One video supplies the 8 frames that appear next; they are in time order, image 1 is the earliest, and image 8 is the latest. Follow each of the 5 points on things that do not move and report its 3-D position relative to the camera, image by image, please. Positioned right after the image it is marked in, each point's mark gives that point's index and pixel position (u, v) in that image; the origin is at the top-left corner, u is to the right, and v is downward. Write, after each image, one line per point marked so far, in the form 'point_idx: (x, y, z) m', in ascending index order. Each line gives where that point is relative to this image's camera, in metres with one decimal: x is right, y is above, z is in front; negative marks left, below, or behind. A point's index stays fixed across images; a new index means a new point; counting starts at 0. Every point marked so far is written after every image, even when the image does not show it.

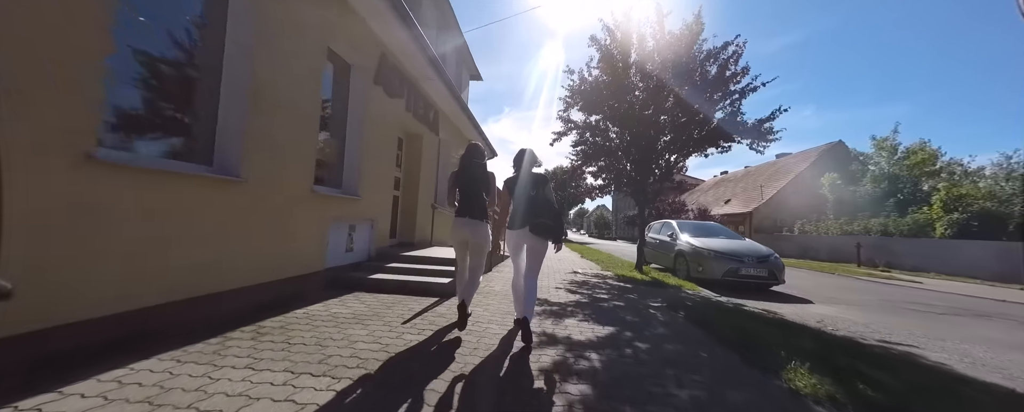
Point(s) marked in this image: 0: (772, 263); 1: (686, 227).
0: (+5.7, -1.3, +7.2) m
1: (+5.3, -0.7, +9.5) m
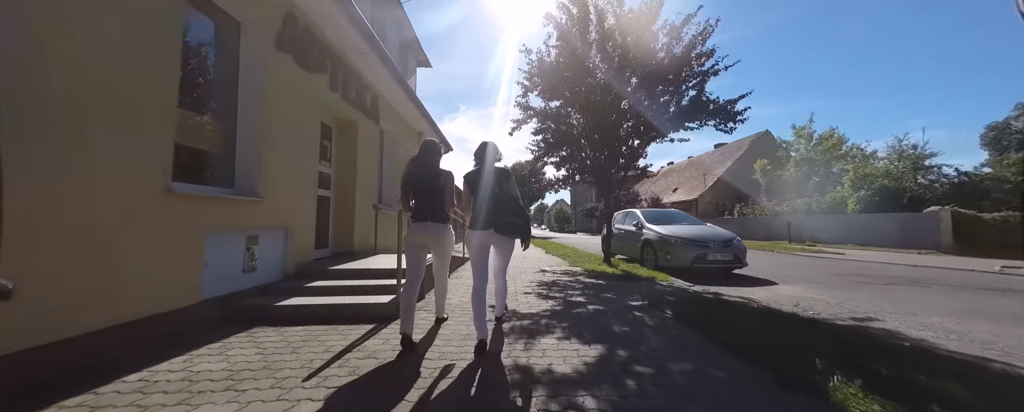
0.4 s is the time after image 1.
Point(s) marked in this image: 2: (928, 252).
0: (+4.9, -0.9, +7.1) m
1: (+4.1, -0.4, +9.3) m
2: (+18.6, -2.0, +14.6) m
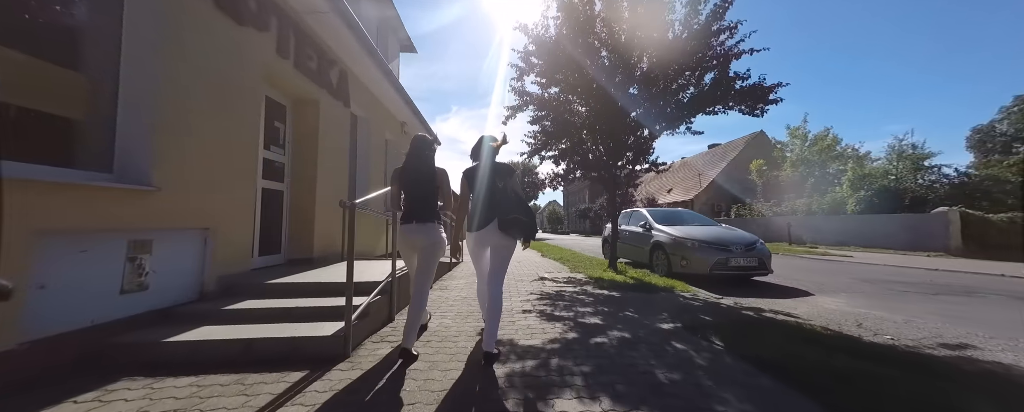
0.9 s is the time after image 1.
0: (+4.7, -0.9, +6.3) m
1: (+3.9, -0.3, +8.4) m
2: (+18.3, -2.0, +14.1) m
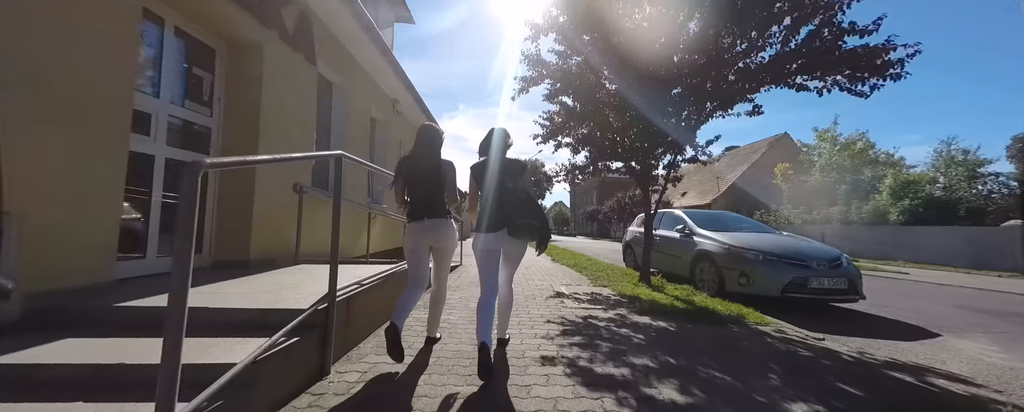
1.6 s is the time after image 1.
0: (+4.9, -0.9, +4.8) m
1: (+4.1, -0.4, +7.0) m
2: (+18.6, -2.5, +12.3) m
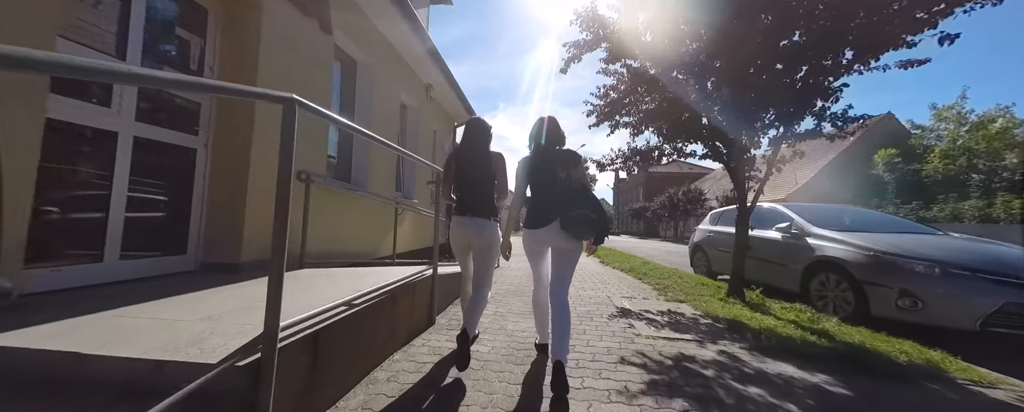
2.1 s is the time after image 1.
0: (+5.5, -0.8, +3.0) m
1: (+5.0, -0.2, +5.3) m
2: (+20.1, -2.3, +8.5) m
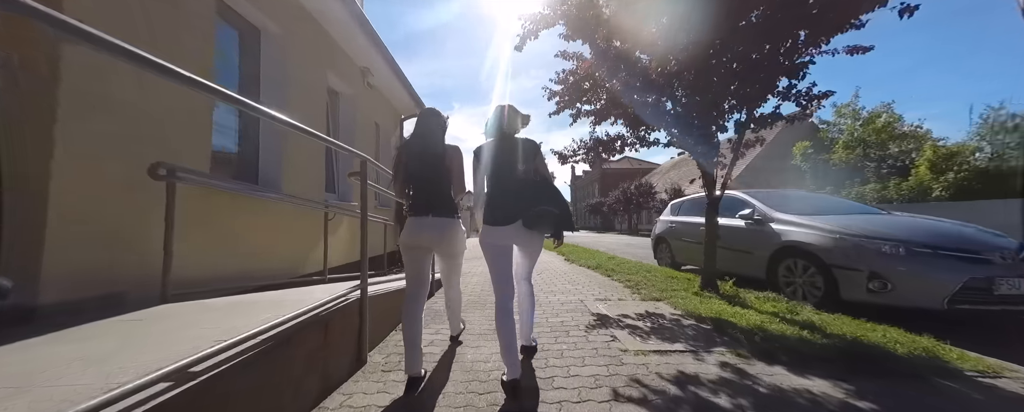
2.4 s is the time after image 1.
0: (+5.1, -0.5, +3.0) m
1: (+4.3, 0.0, +5.2) m
2: (+18.9, -1.4, +10.4) m
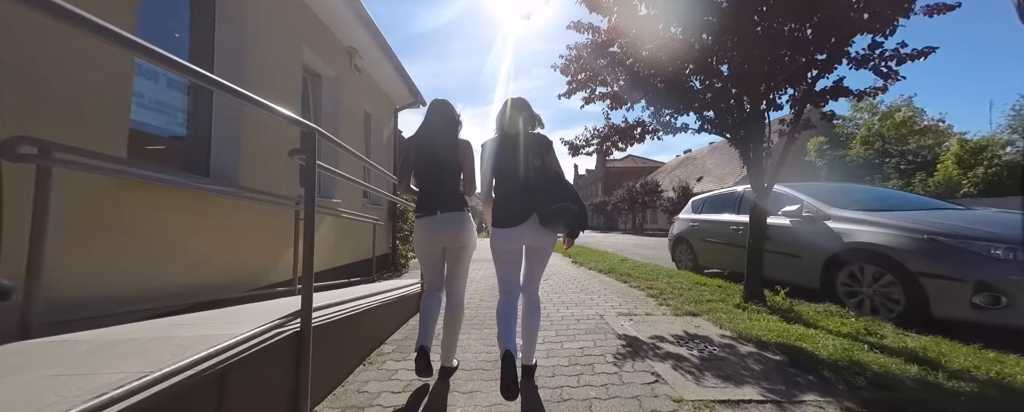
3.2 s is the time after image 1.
0: (+5.2, -0.4, +2.2) m
1: (+4.4, +0.1, +4.4) m
2: (+19.1, -1.2, +9.4) m
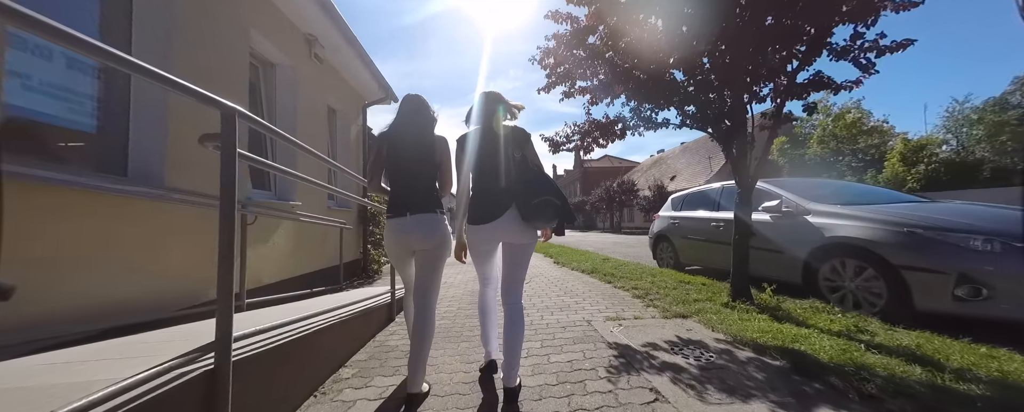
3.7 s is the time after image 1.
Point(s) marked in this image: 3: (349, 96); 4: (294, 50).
0: (+5.0, -0.3, +2.3) m
1: (+4.1, +0.2, +4.4) m
2: (+18.4, -0.9, +10.4) m
3: (-3.5, +2.4, +7.0) m
4: (-3.3, +2.4, +4.9) m
